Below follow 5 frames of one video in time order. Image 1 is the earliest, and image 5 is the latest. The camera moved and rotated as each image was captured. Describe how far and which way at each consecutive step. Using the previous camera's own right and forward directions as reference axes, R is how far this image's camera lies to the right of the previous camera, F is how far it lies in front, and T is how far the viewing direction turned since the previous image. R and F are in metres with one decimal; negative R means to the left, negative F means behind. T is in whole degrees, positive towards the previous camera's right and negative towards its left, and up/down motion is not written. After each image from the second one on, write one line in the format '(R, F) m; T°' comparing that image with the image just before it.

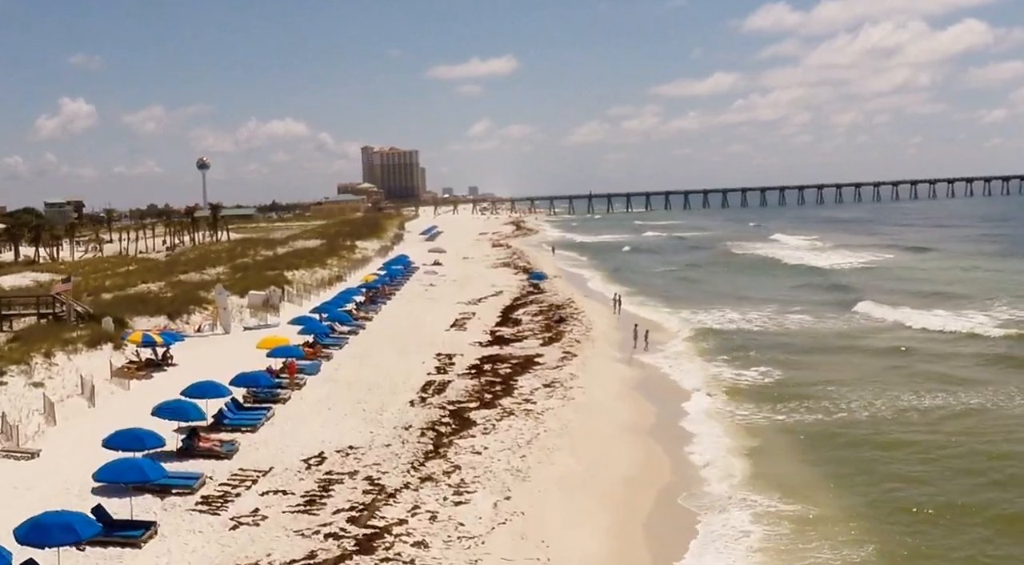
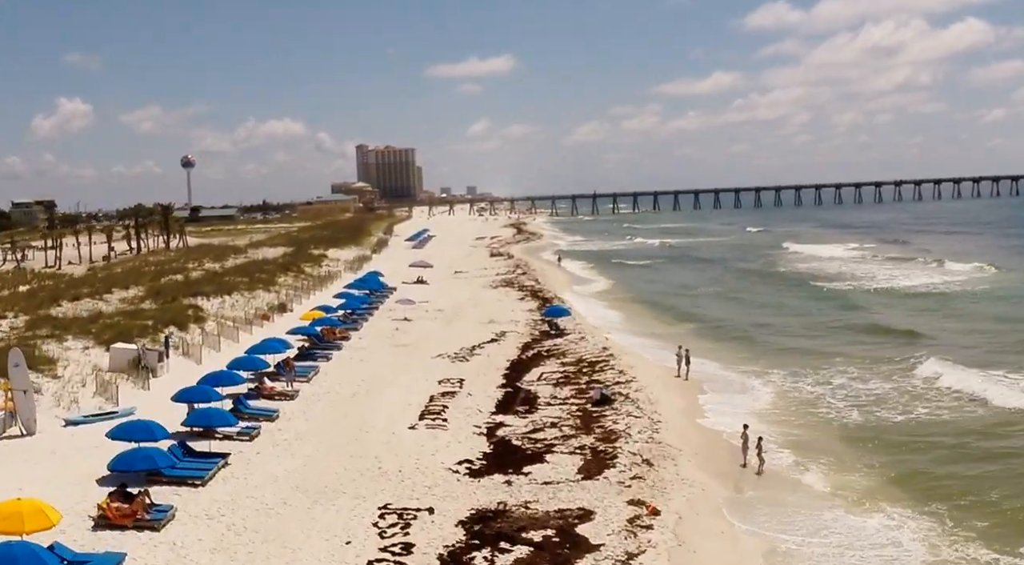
(-0.3, +17.3) m; 0°
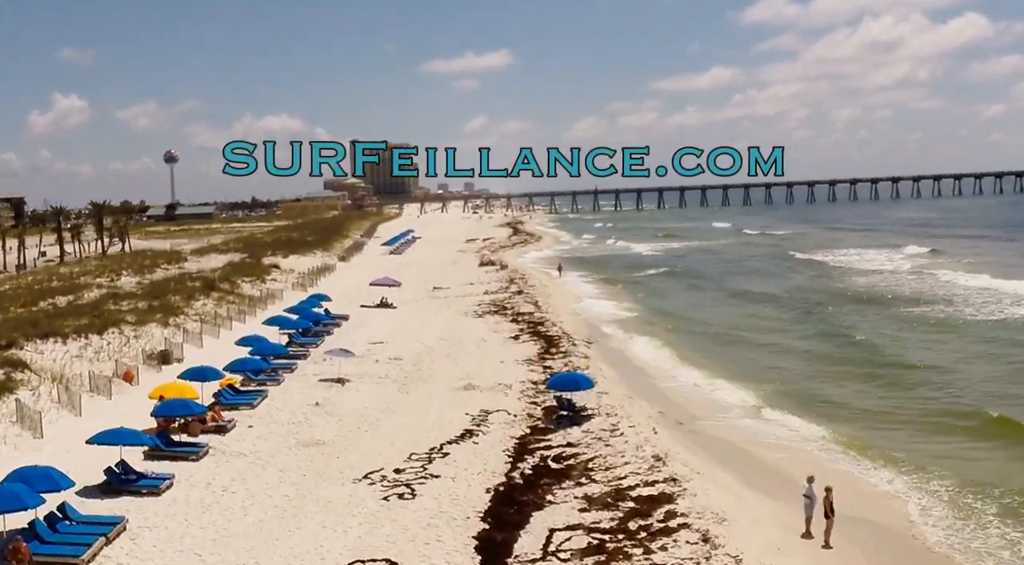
(+0.3, +15.0) m; 0°
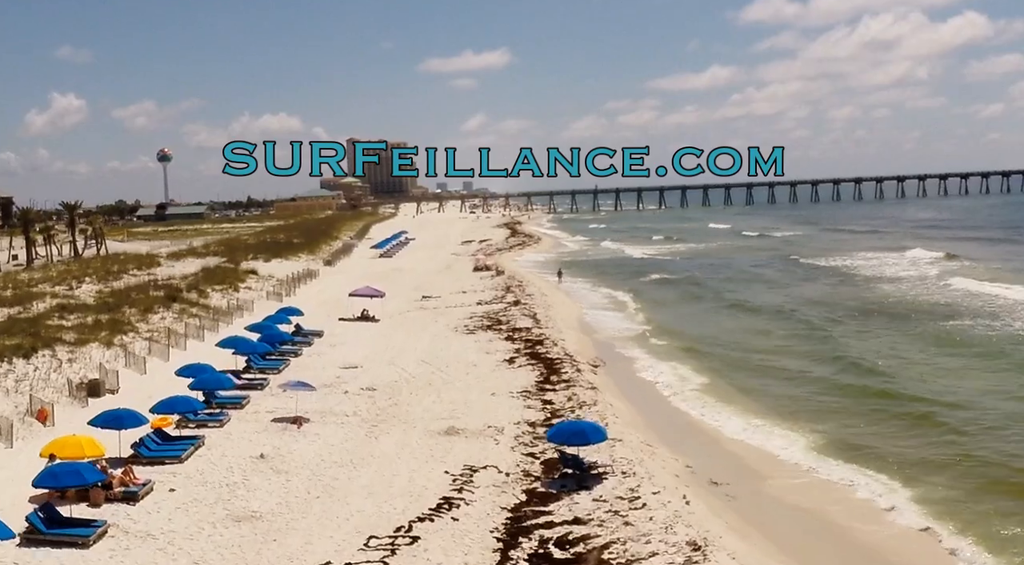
(+0.1, +5.0) m; 0°
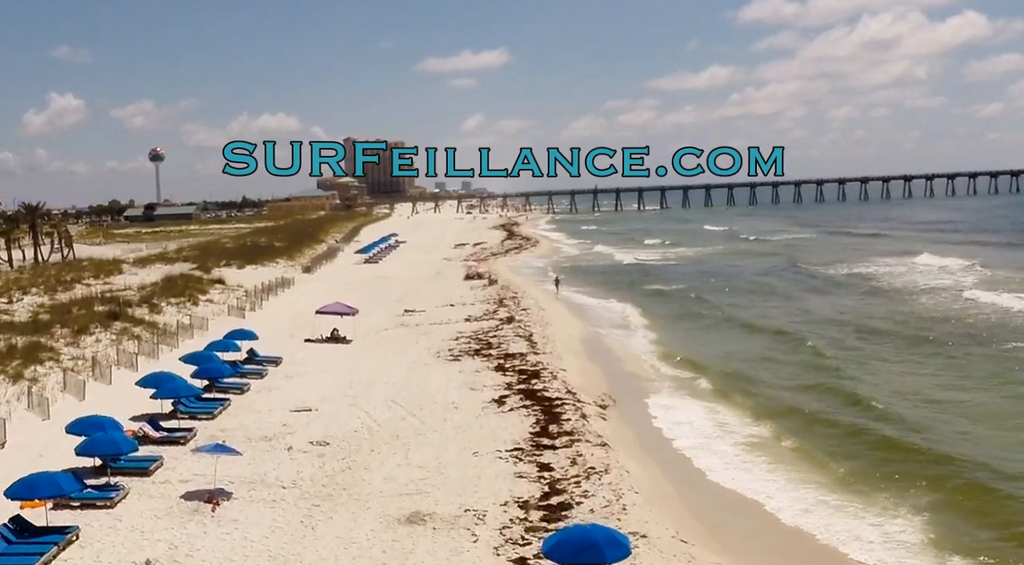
(+0.2, +5.8) m; 0°
